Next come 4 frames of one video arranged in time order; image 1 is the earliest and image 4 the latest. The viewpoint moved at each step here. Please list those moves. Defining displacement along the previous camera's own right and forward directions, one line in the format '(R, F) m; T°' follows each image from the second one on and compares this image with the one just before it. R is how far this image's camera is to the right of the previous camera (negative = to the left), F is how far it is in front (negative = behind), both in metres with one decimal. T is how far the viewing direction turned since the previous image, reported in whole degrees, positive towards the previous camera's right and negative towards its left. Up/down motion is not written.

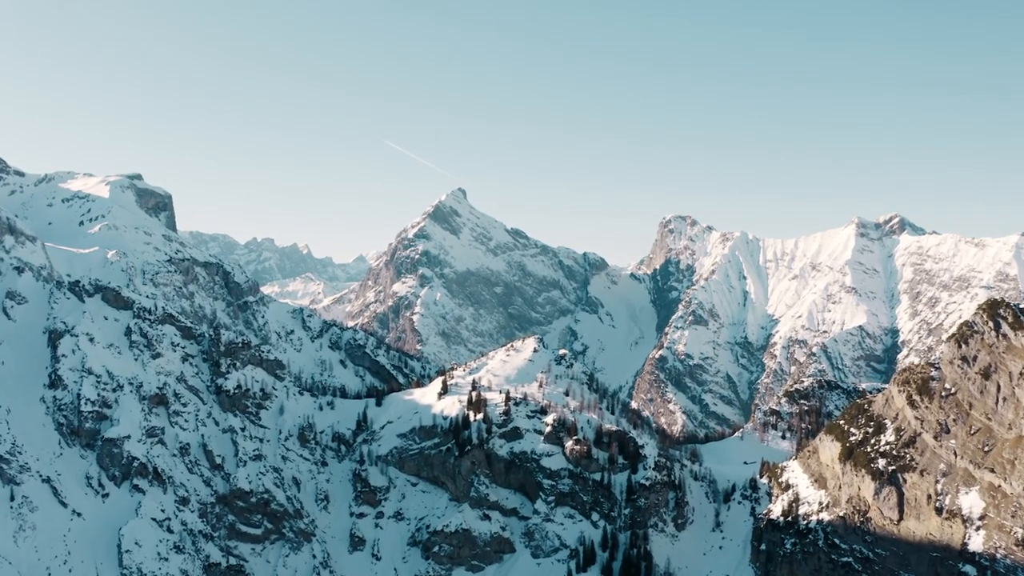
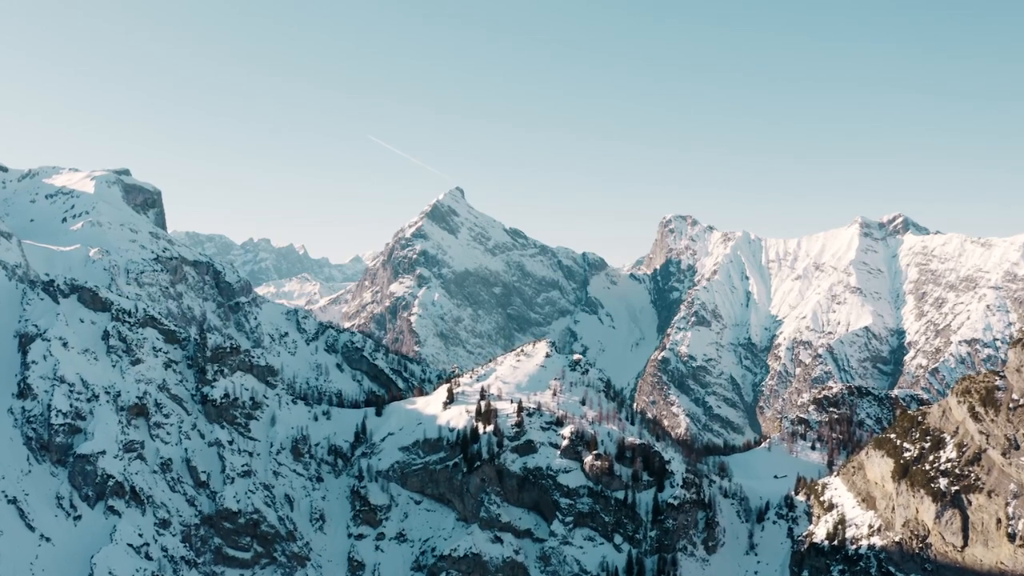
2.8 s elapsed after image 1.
(-4.4, +21.2) m; 0°
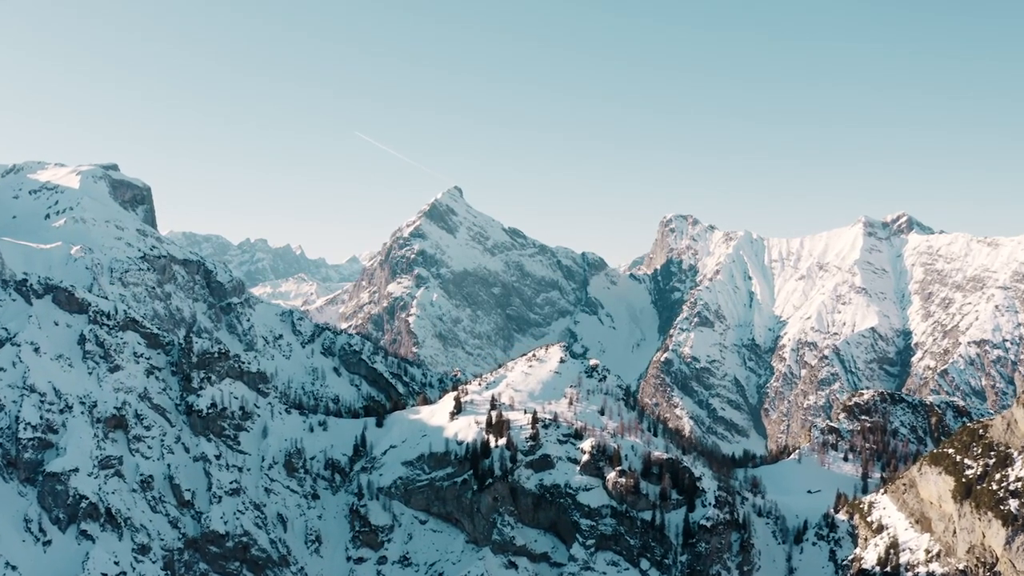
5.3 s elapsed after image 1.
(-4.1, +19.6) m; 0°
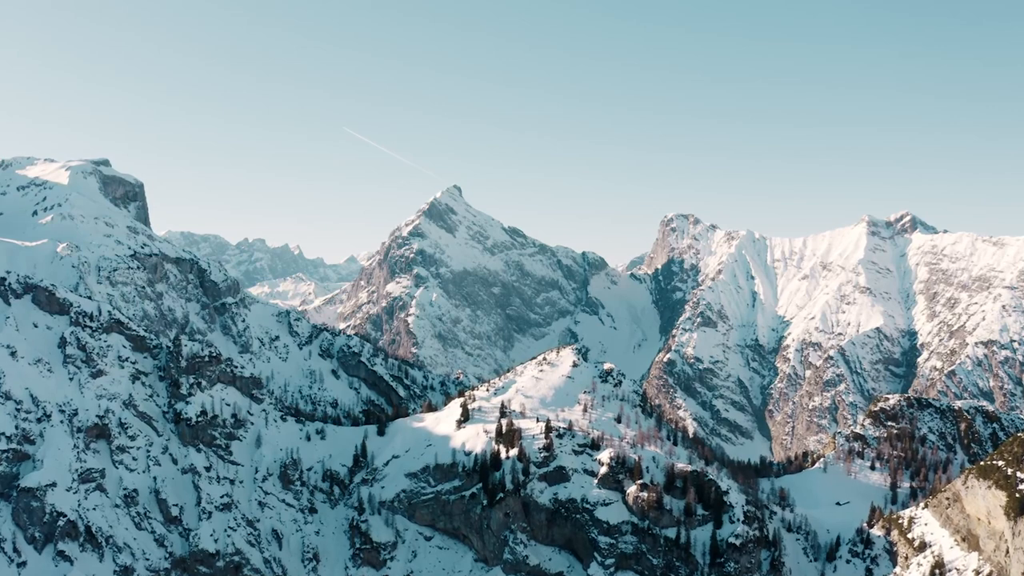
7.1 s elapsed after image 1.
(-3.0, +14.2) m; 0°
